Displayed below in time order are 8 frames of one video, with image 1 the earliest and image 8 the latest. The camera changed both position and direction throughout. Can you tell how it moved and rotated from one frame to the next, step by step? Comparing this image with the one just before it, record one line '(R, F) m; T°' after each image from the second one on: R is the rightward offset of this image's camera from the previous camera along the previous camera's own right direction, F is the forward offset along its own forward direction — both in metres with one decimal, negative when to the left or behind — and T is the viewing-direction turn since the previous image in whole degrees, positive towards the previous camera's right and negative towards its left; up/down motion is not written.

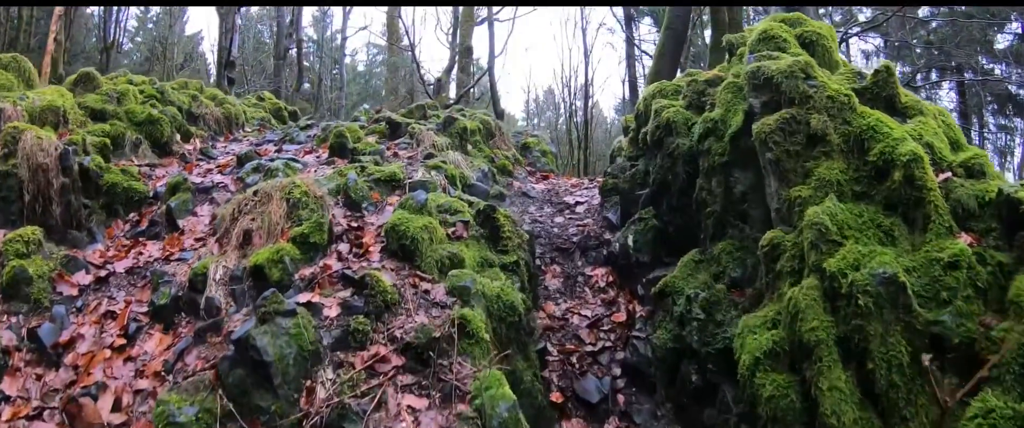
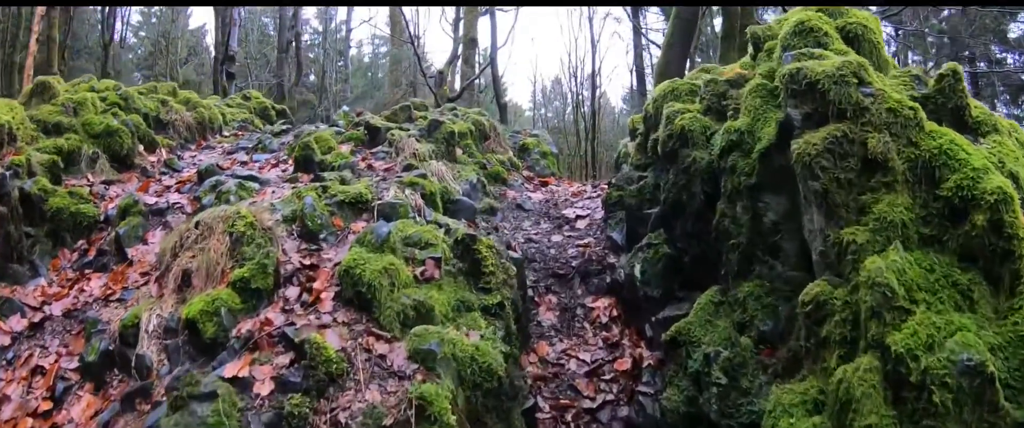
(+0.2, +1.1) m; -1°
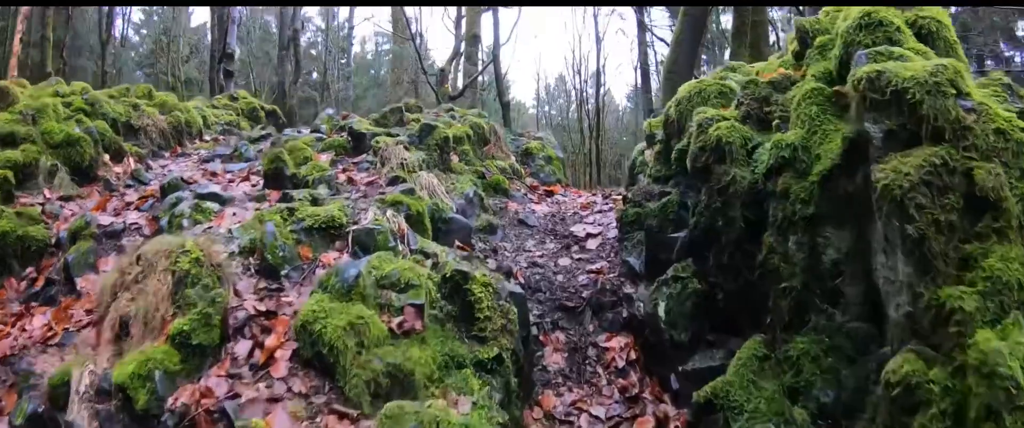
(0.0, +1.0) m; 0°
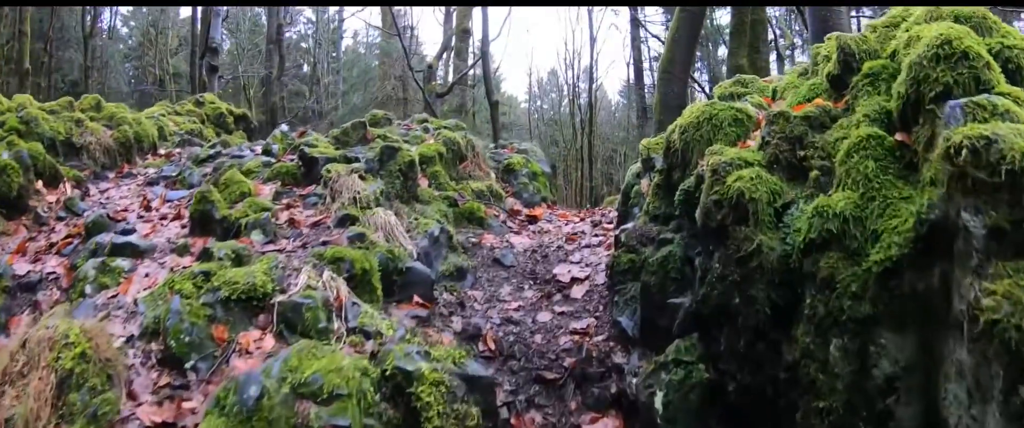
(+0.1, +1.1) m; 0°
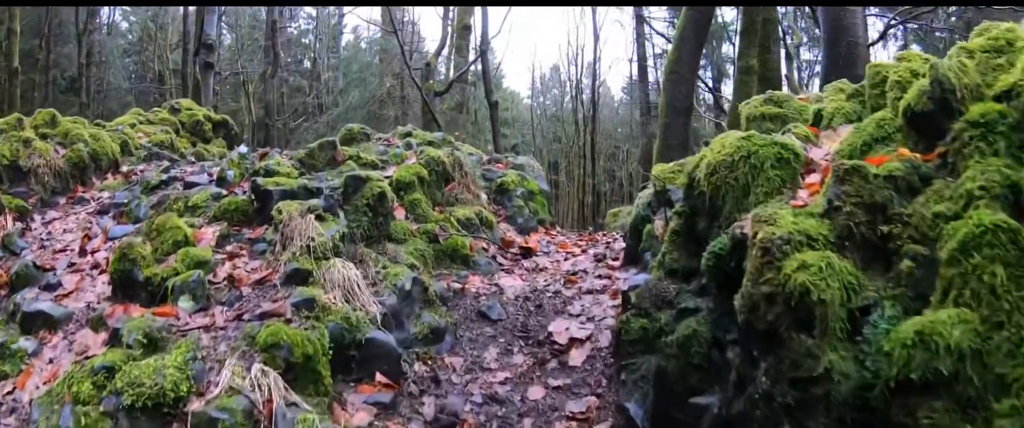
(+0.1, +1.1) m; 0°
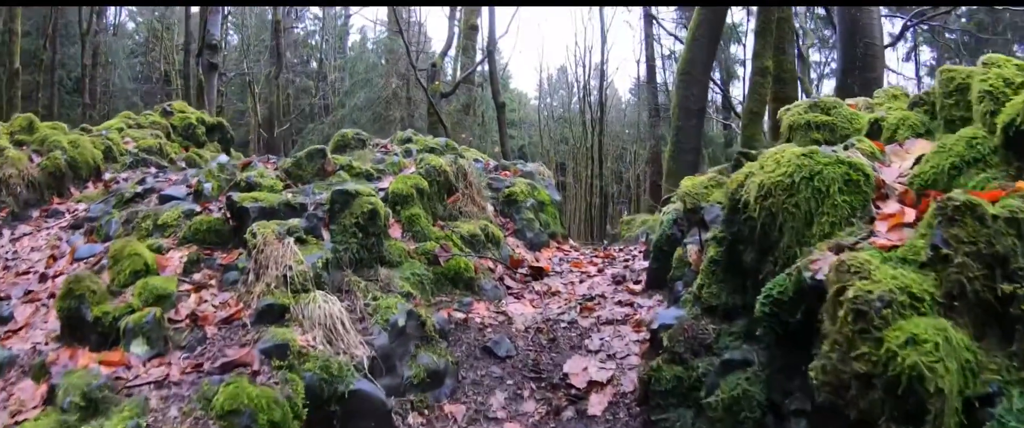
(0.0, +0.8) m; 0°
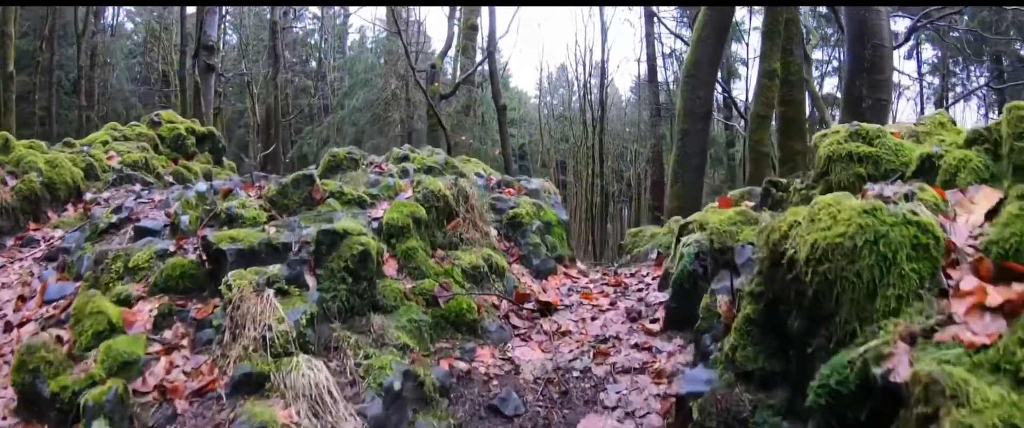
(0.0, +0.5) m; 0°
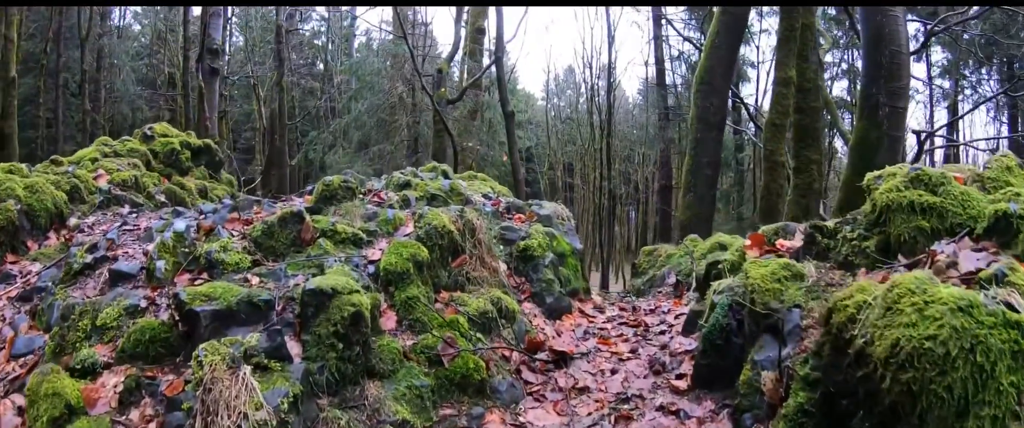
(0.0, +0.6) m; 0°
